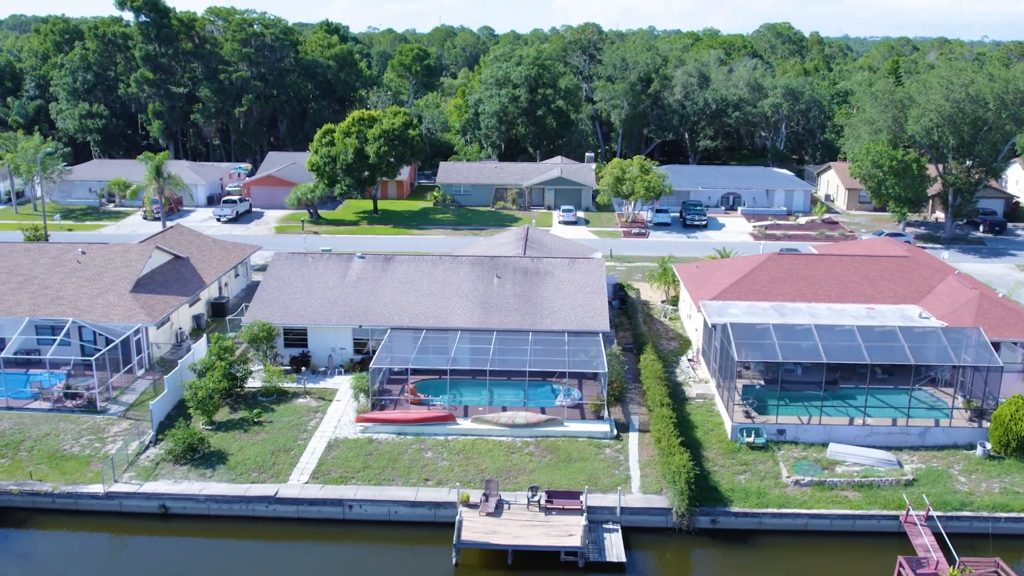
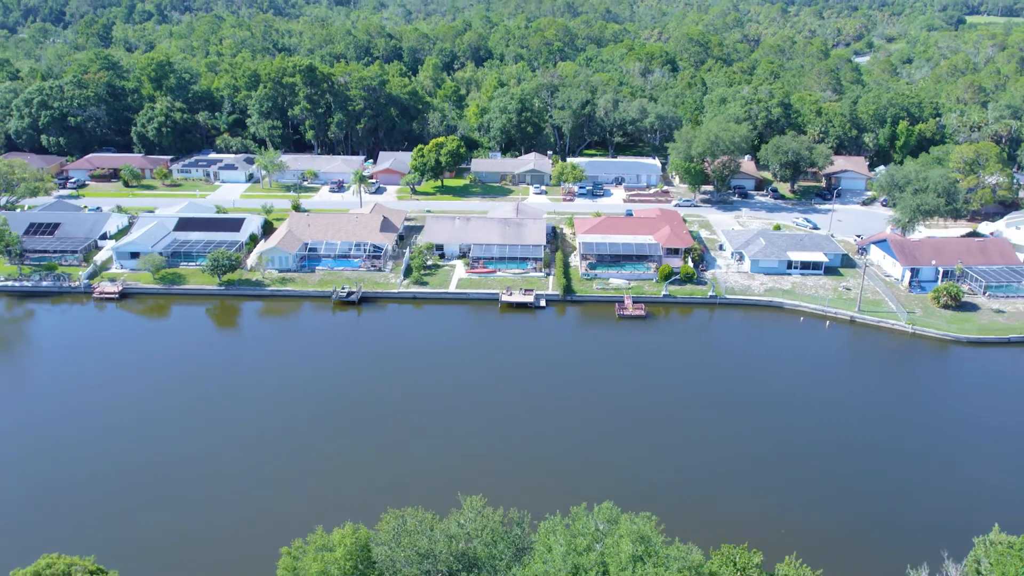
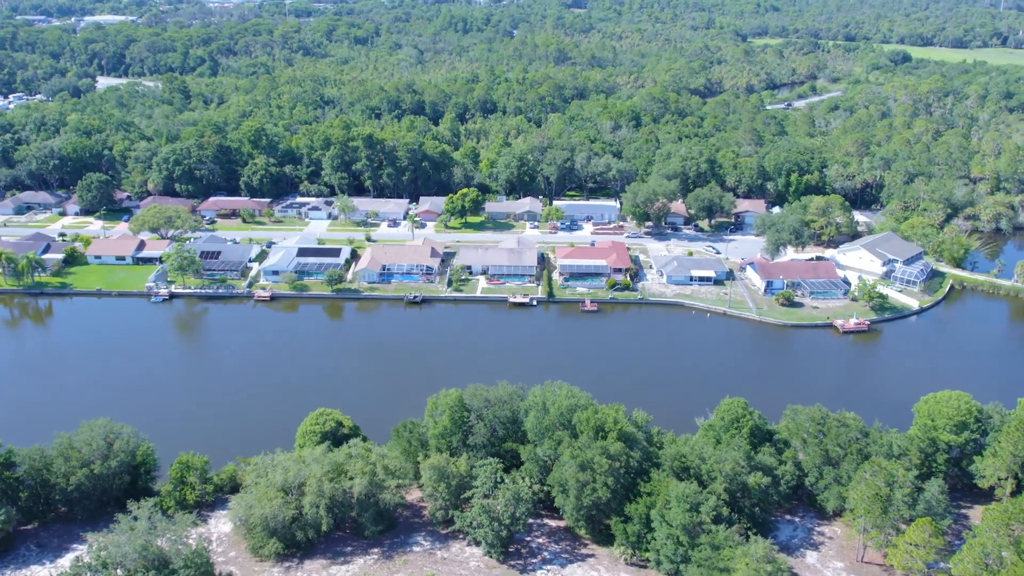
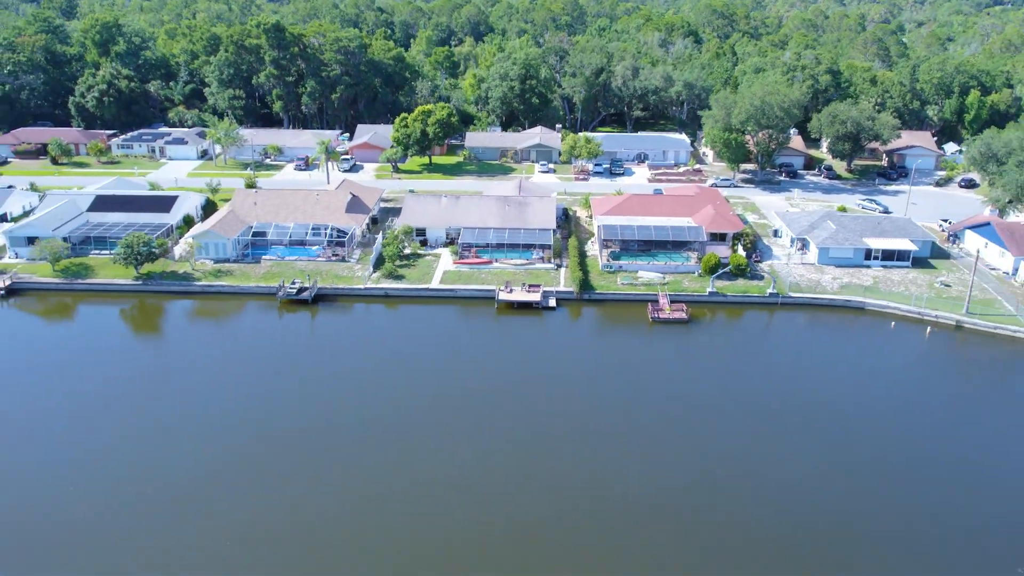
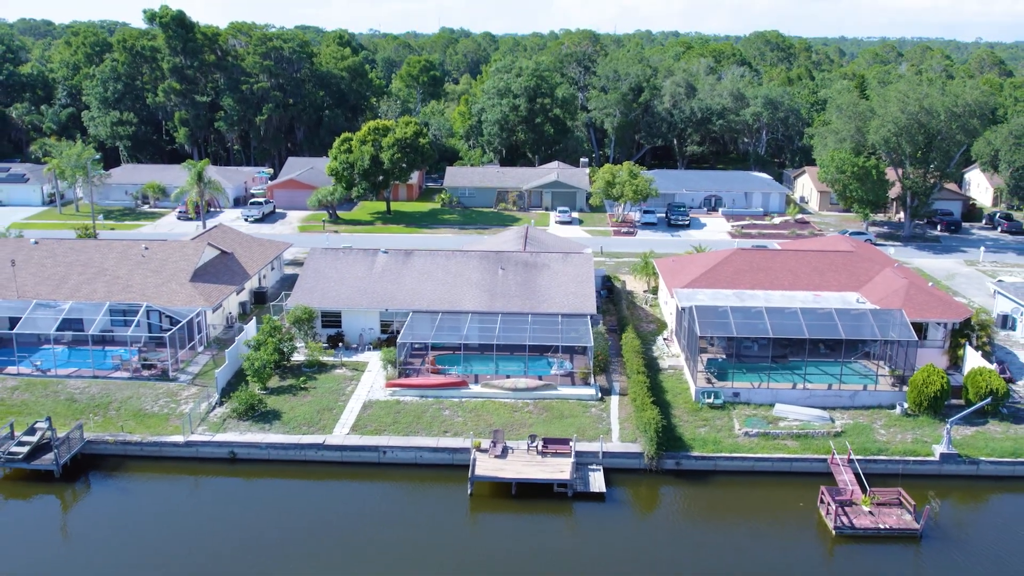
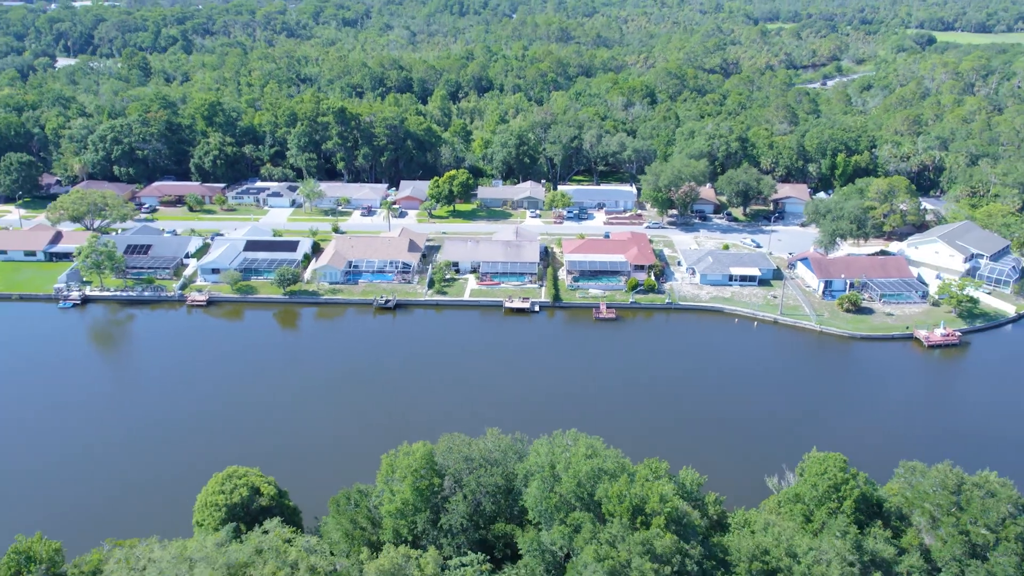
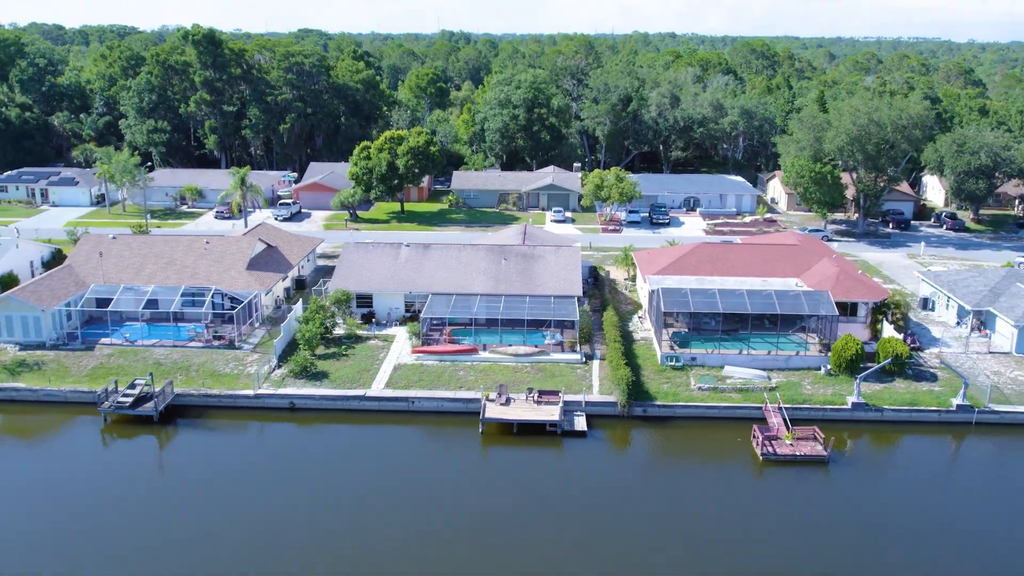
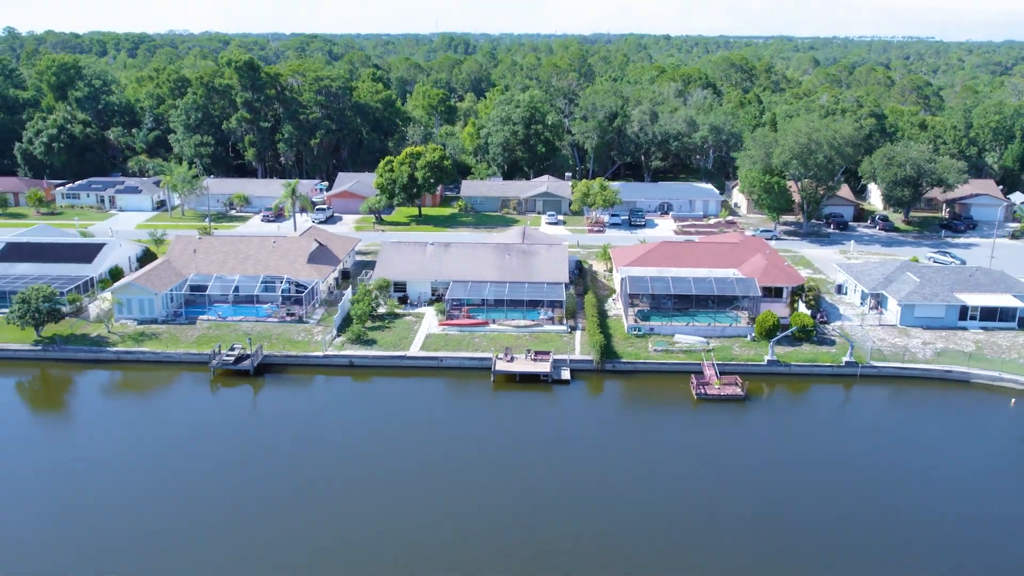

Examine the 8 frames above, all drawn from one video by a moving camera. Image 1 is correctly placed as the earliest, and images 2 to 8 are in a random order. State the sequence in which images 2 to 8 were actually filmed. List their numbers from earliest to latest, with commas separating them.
5, 7, 8, 4, 2, 6, 3
